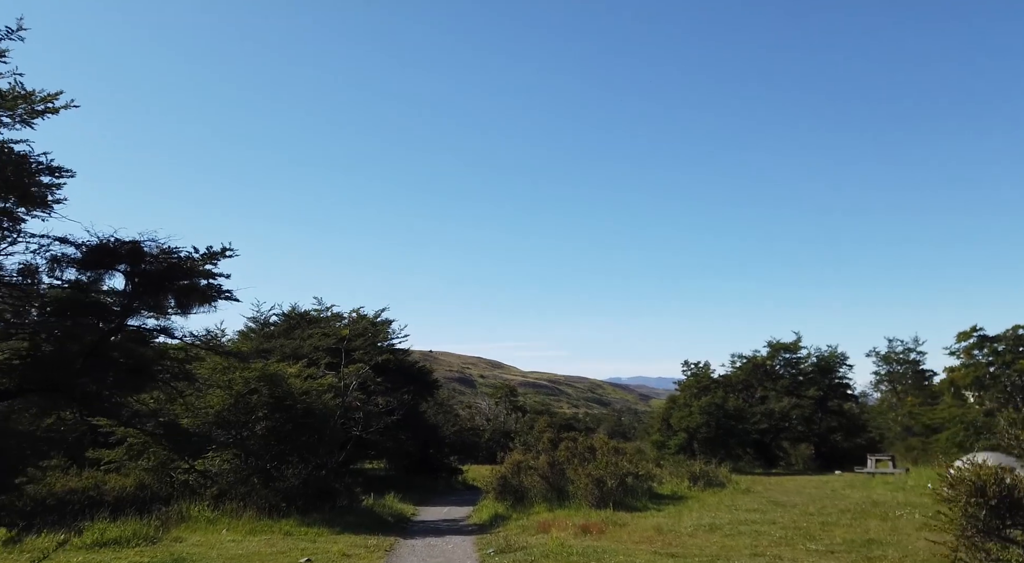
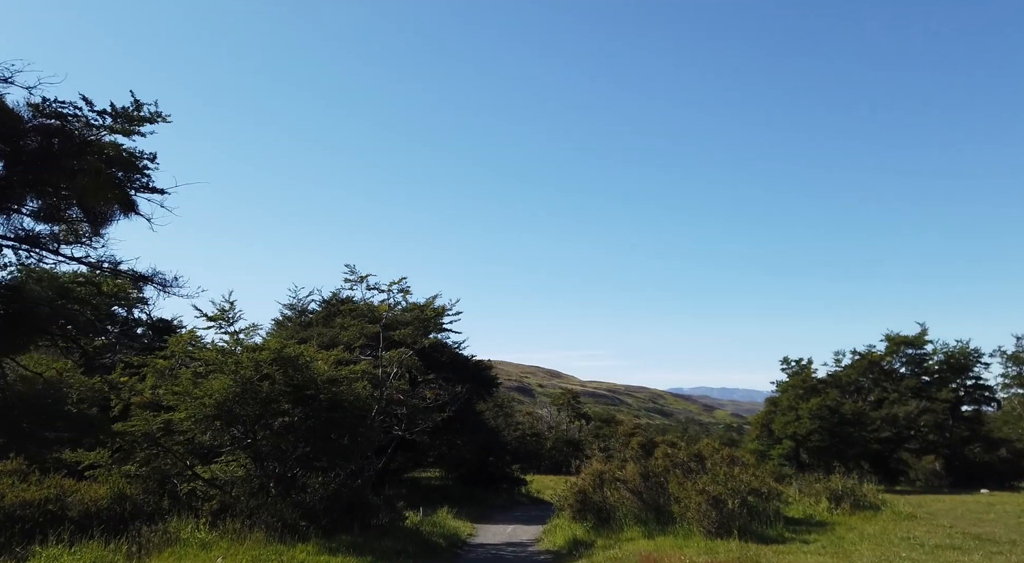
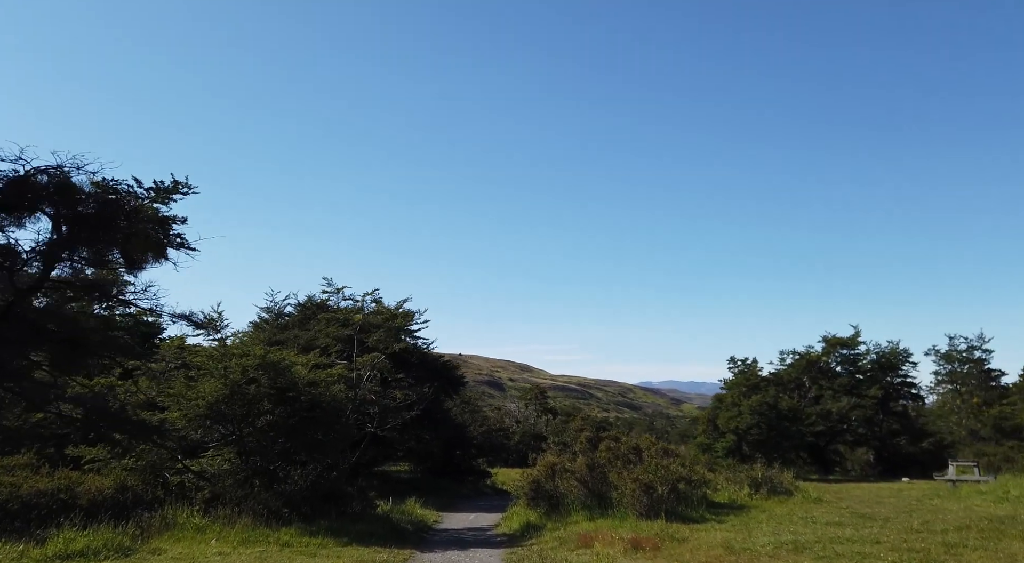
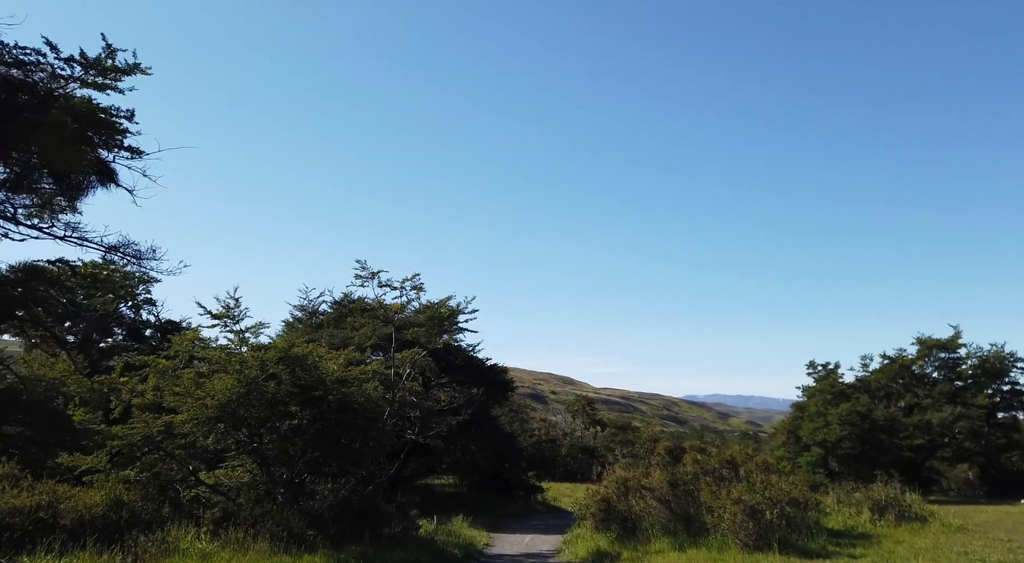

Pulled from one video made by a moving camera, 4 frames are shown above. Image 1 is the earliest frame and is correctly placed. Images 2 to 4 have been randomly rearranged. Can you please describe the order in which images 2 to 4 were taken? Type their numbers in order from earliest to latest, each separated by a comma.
3, 2, 4
